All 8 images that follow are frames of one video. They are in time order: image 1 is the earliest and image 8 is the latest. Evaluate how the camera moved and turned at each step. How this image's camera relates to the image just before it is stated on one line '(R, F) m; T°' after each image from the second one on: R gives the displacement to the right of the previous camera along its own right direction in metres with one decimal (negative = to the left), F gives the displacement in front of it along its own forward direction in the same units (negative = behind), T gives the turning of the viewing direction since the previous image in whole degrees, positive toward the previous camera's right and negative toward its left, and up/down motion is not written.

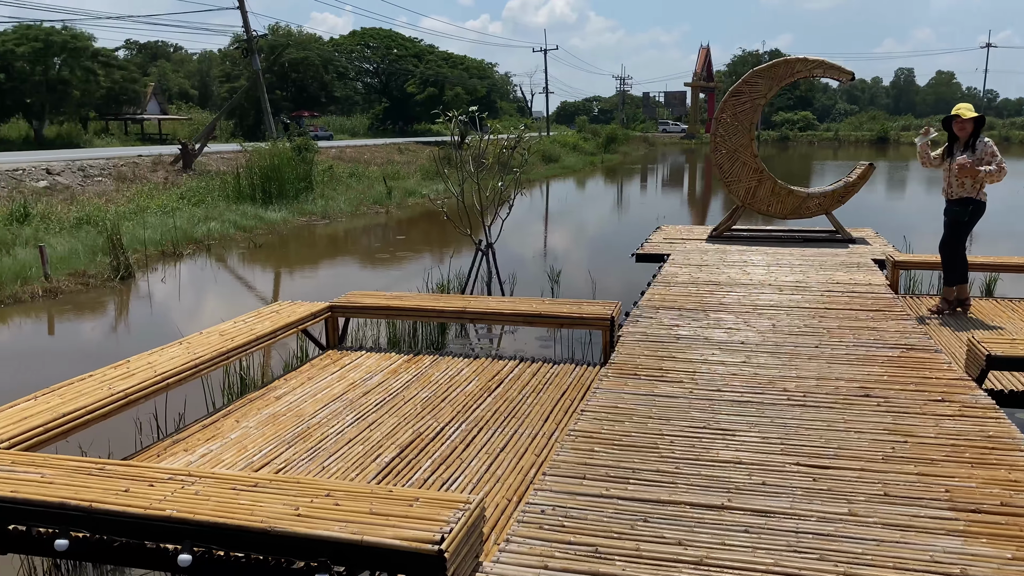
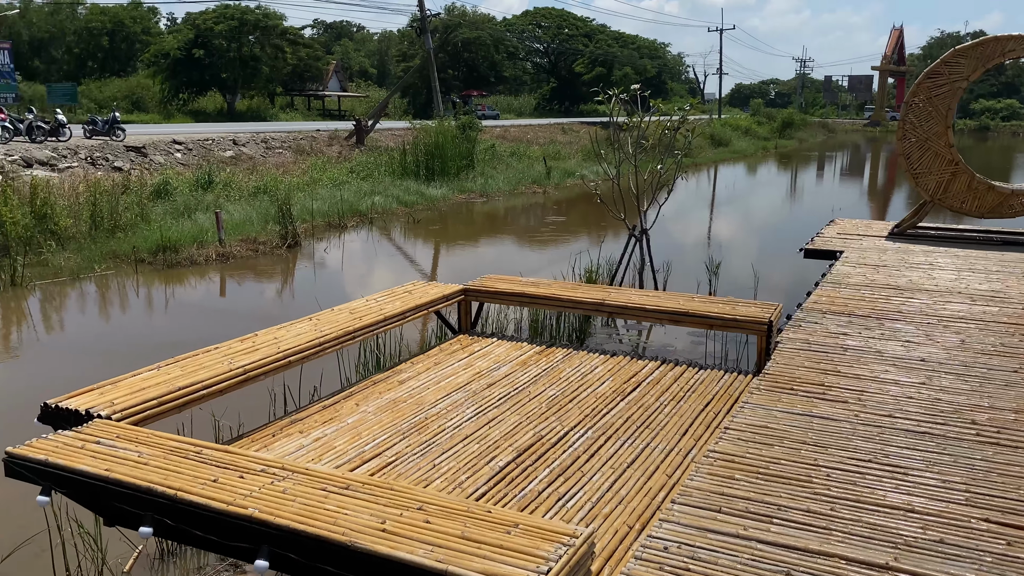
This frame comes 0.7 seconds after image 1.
(+0.1, +0.3) m; -11°
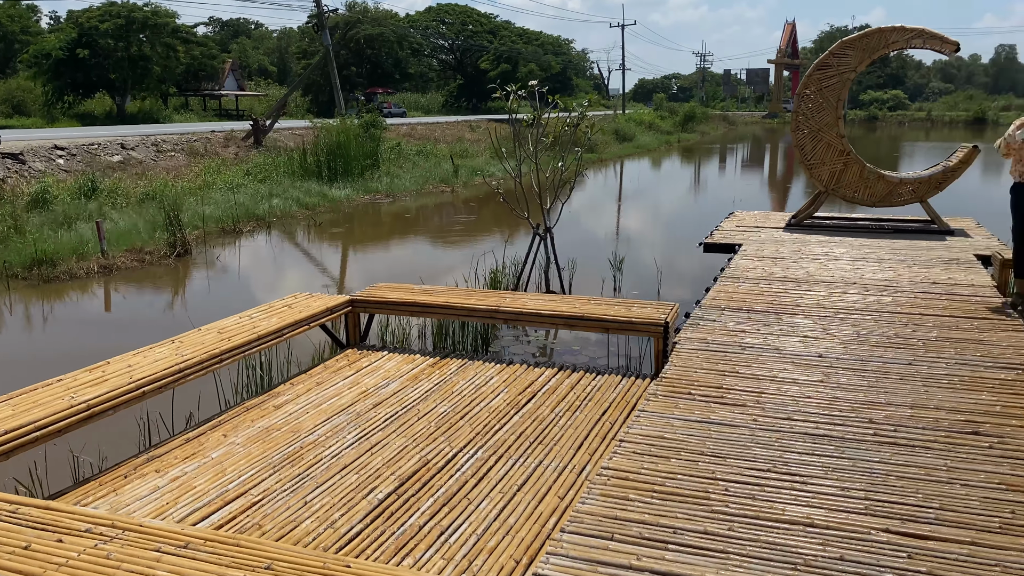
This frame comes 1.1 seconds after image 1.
(+0.1, +0.2) m; +6°
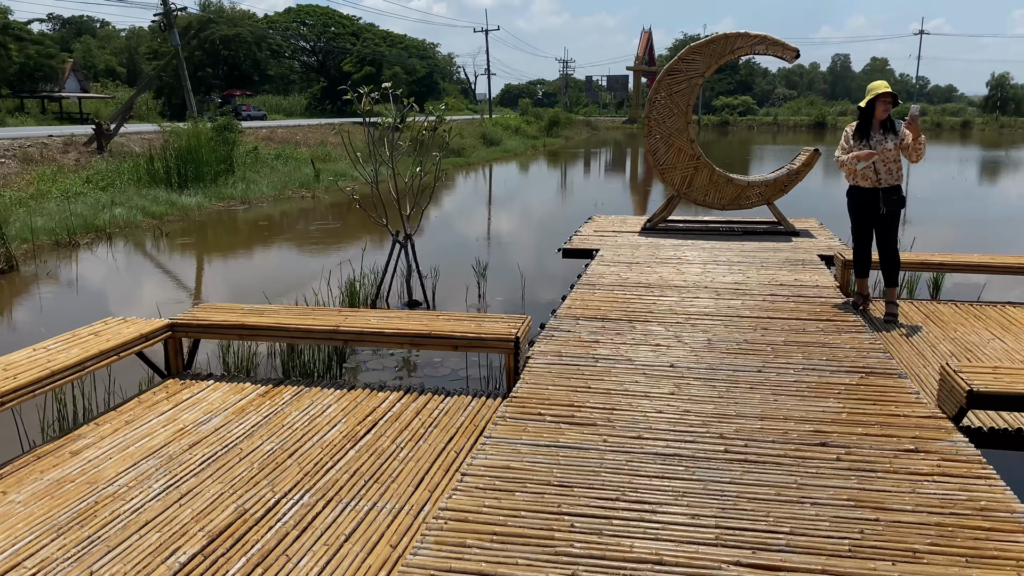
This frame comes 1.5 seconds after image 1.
(+0.1, +0.2) m; +9°
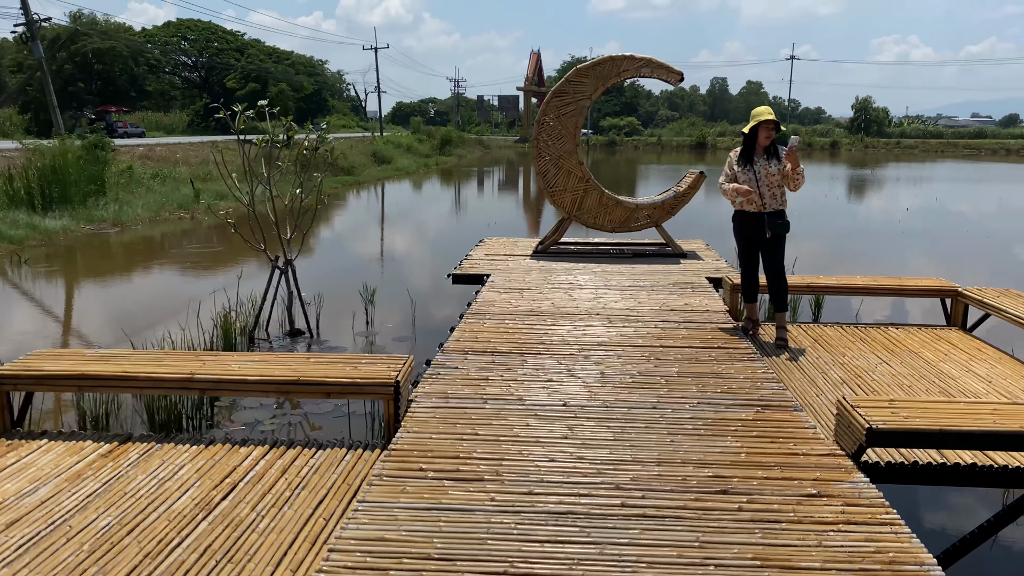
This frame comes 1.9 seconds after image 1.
(+0.1, +0.3) m; +7°
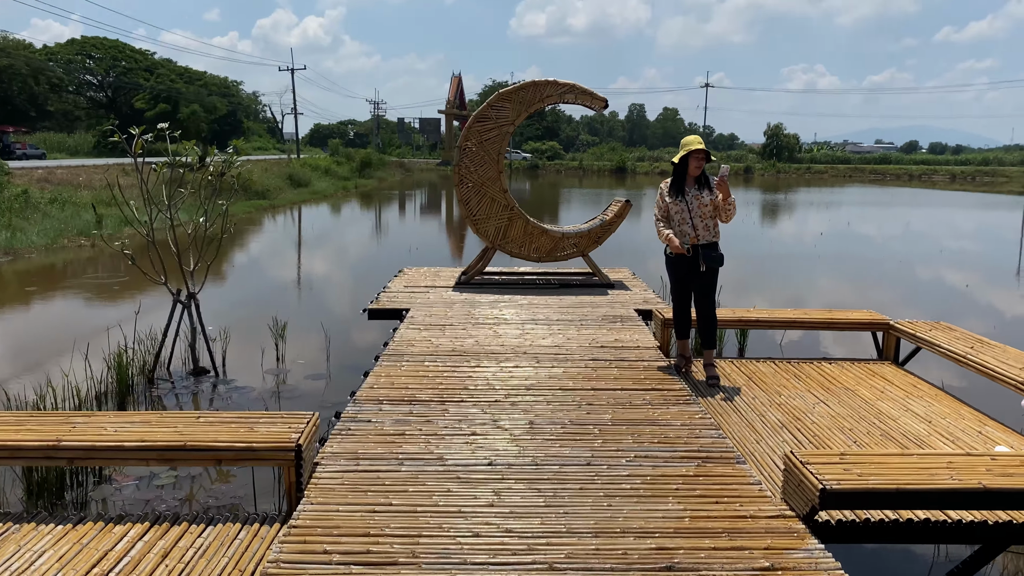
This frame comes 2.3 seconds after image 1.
(0.0, +0.3) m; +5°
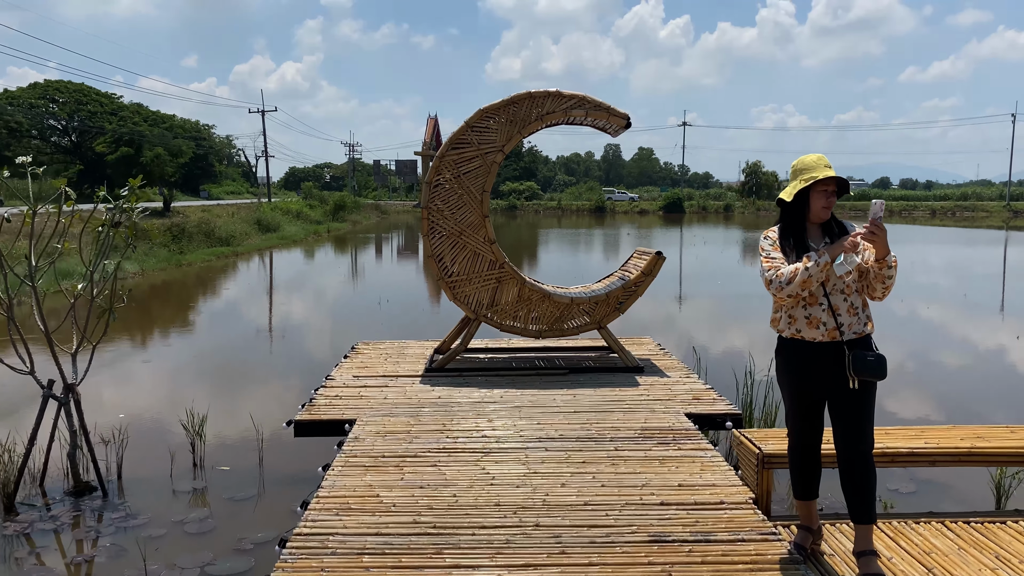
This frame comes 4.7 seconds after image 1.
(-0.1, +1.9) m; +1°
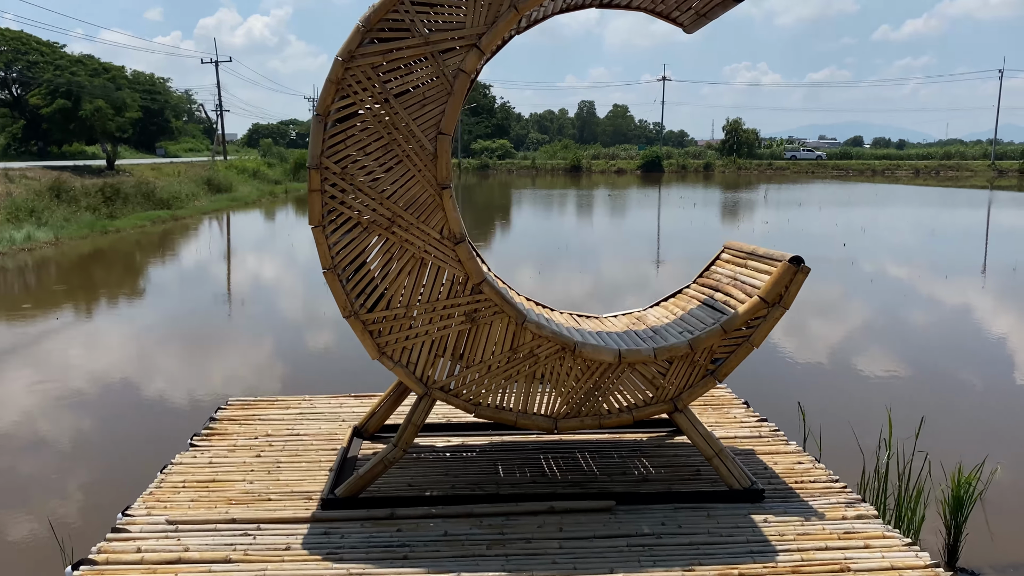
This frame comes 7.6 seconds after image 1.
(0.0, +2.5) m; +2°
